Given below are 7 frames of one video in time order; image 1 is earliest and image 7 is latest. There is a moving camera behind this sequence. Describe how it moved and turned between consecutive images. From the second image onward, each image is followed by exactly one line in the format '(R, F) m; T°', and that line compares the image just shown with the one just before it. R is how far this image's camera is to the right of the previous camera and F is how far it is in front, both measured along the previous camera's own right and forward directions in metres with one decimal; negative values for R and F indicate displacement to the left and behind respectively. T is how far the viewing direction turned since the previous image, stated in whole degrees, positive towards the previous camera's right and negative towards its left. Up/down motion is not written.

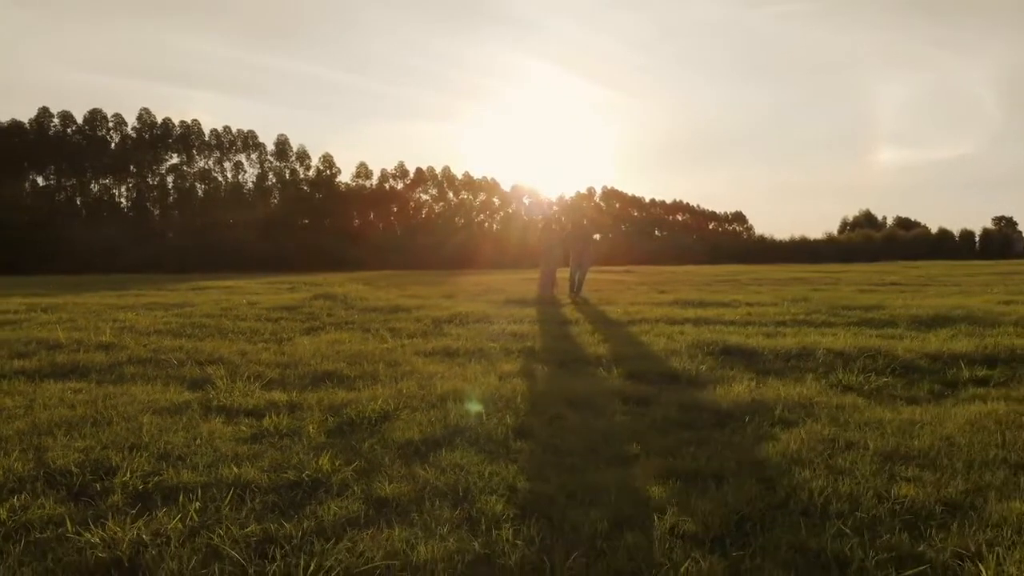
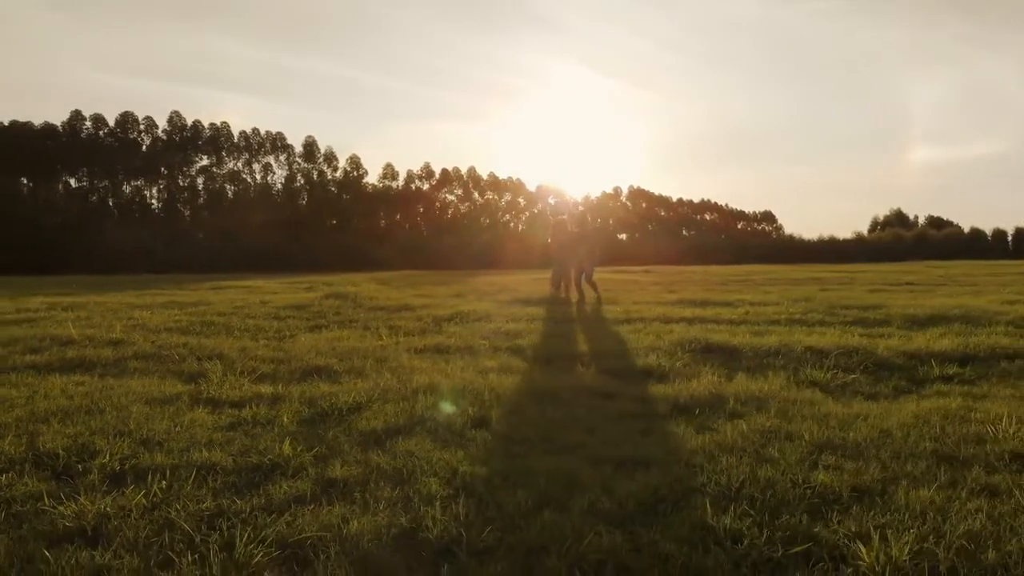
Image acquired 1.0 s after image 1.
(+0.4, -0.3) m; -2°
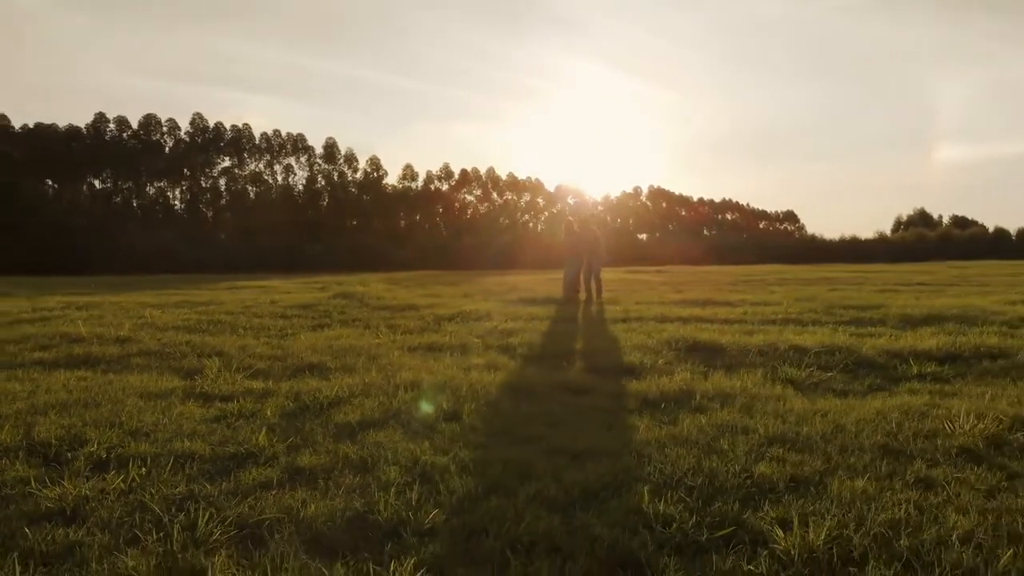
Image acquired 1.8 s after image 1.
(+0.3, -0.2) m; -2°
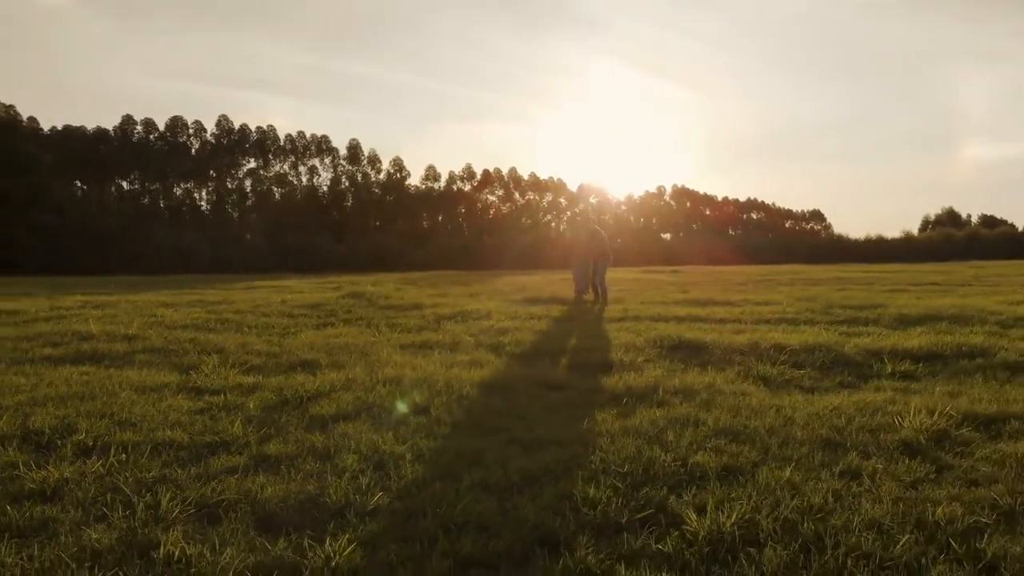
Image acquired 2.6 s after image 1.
(+0.4, -0.3) m; -2°
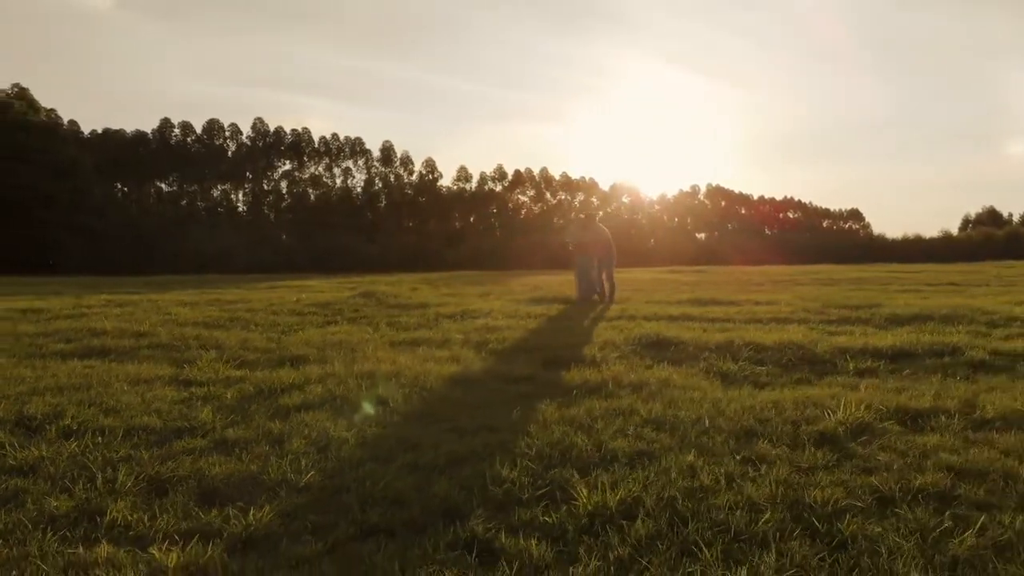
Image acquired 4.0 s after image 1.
(+0.6, -0.4) m; -3°
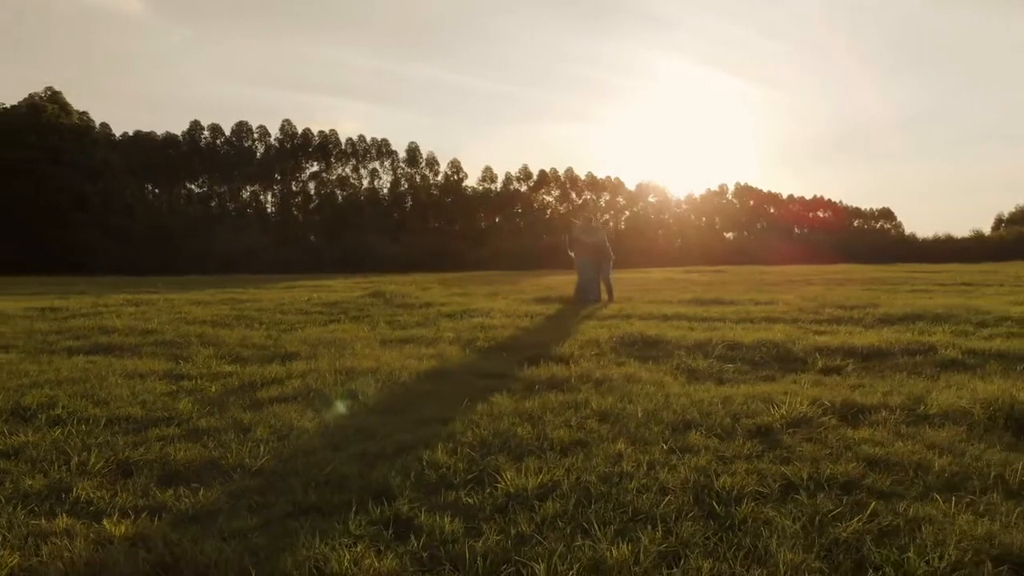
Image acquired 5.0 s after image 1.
(+0.5, -0.3) m; -2°
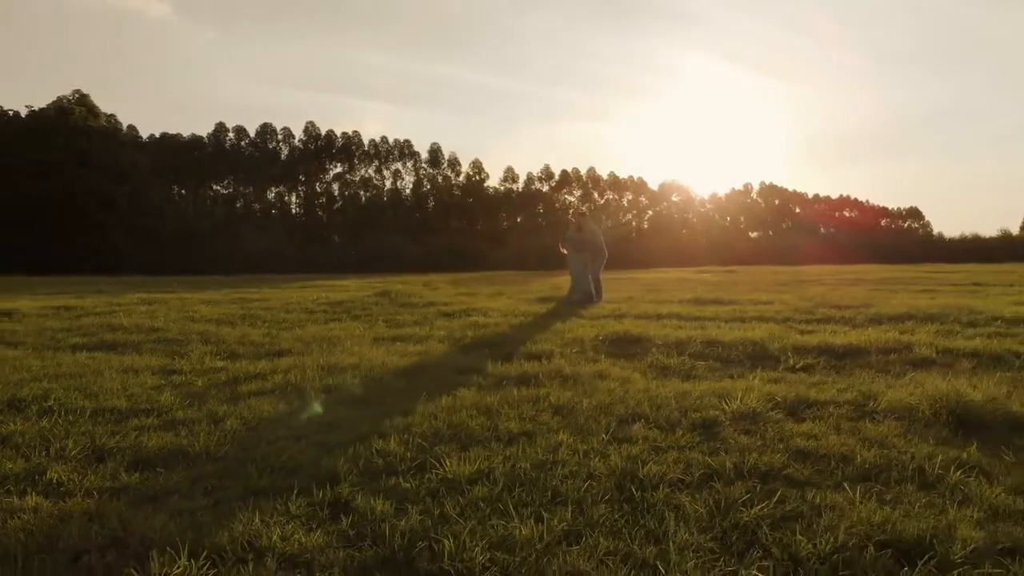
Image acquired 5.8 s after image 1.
(+0.5, -0.3) m; -2°
